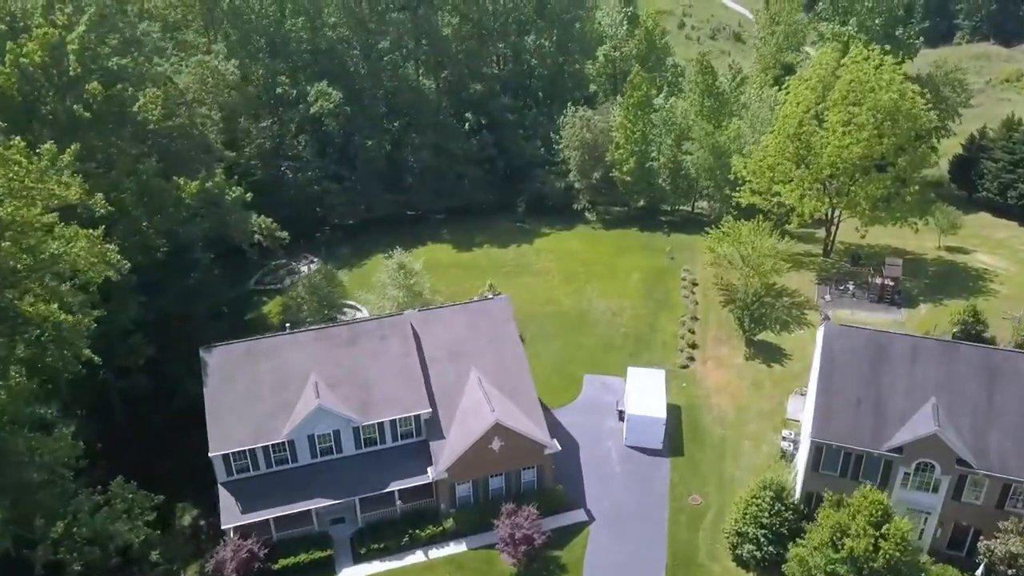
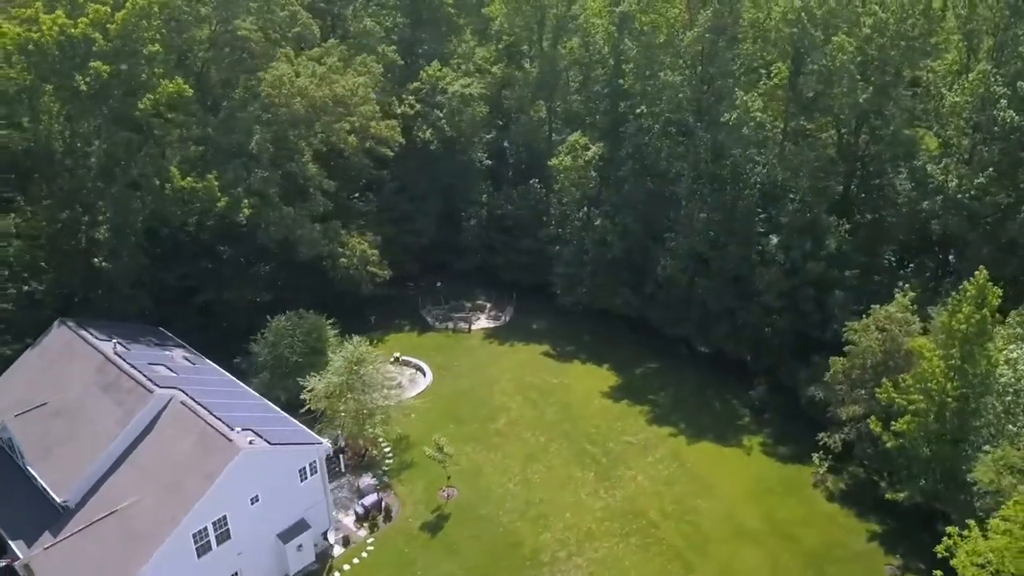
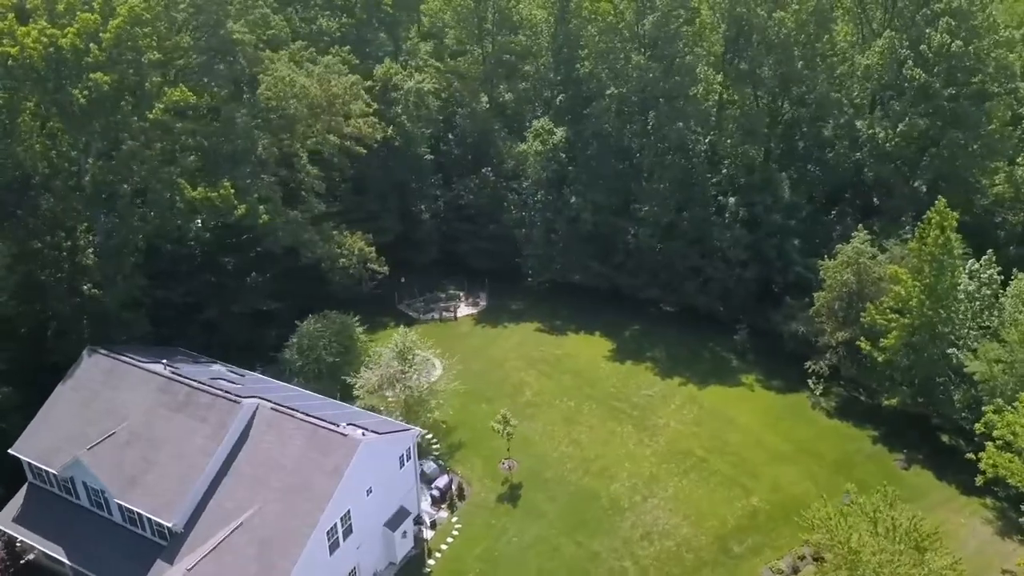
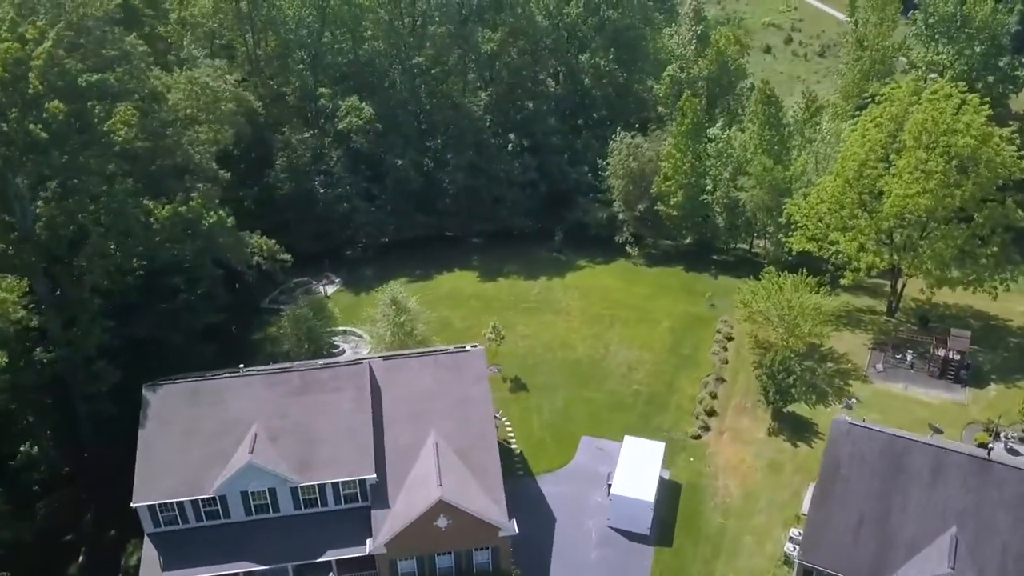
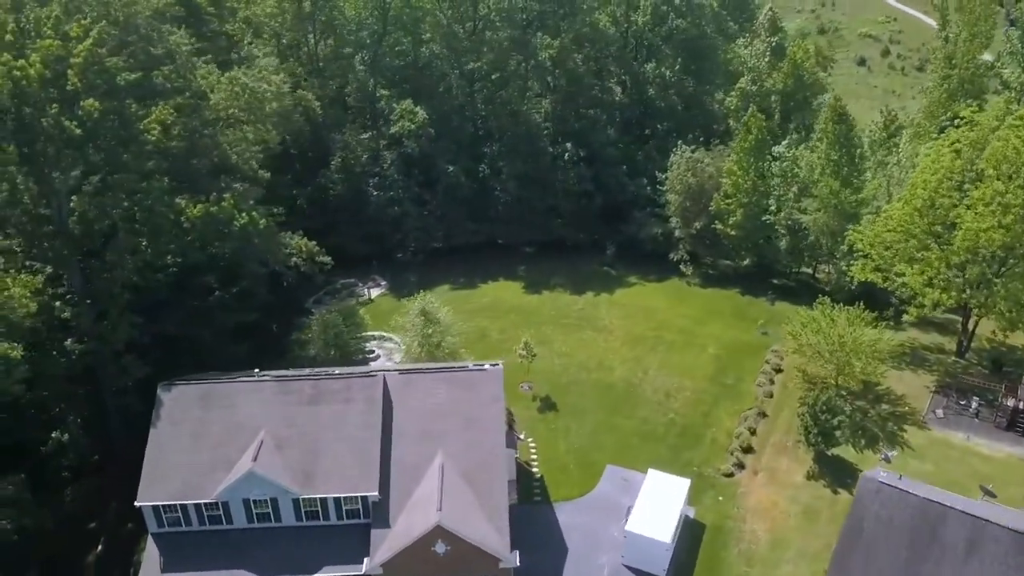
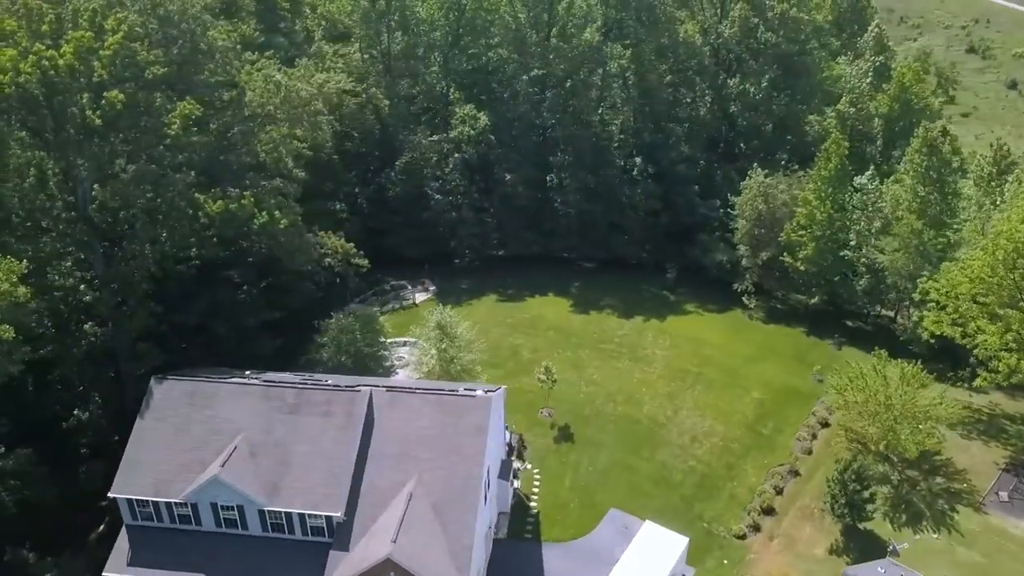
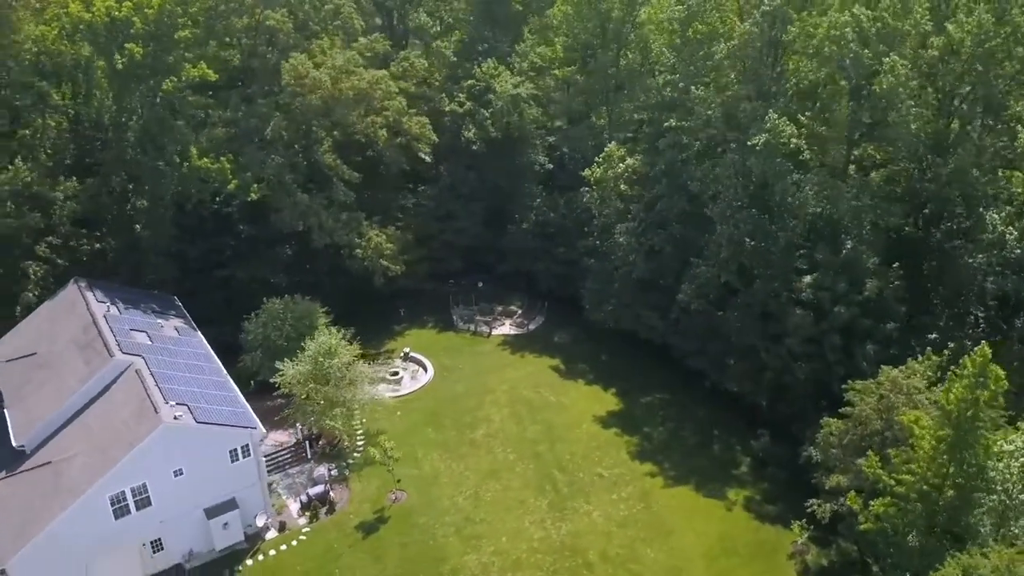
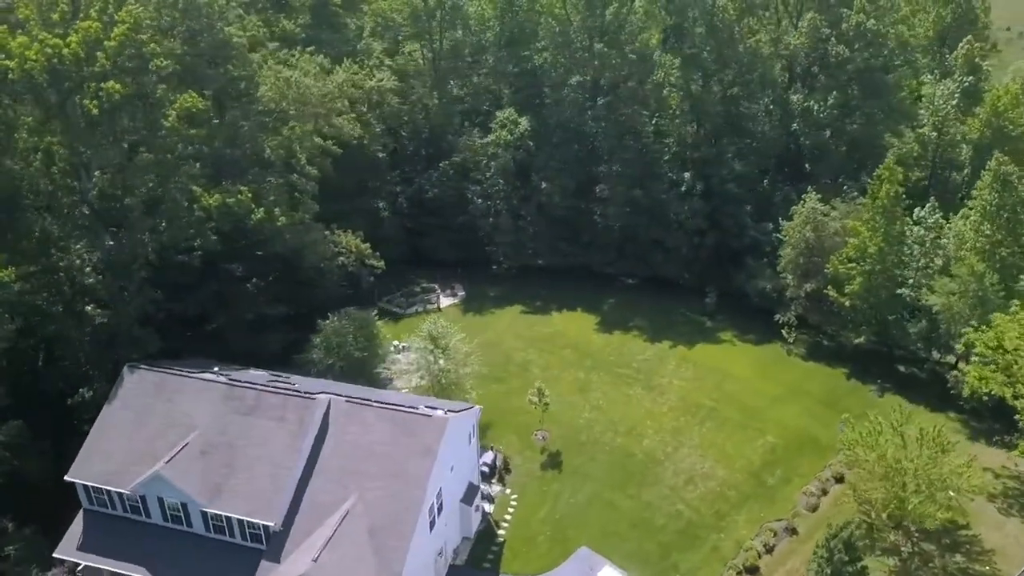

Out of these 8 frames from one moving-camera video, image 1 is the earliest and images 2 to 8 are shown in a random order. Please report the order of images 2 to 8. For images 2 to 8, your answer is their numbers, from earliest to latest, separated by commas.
4, 5, 6, 8, 3, 2, 7
